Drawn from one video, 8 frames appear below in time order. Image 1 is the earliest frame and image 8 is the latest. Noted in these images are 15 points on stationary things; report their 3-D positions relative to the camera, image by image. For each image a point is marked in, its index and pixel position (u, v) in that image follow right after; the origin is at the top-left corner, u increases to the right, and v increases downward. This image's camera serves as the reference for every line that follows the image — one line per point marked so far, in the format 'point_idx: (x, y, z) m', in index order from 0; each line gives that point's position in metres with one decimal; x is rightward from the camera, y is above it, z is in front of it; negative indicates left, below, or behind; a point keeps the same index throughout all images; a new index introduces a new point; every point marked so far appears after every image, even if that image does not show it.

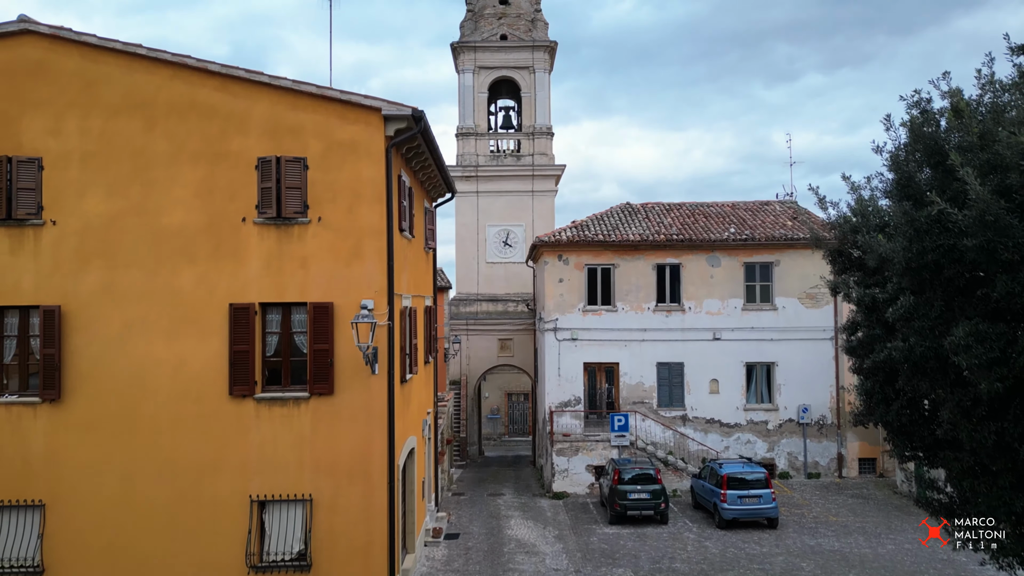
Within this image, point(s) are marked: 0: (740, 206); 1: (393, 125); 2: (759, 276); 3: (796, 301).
0: (+5.2, +1.8, +18.3) m
1: (-1.2, +1.6, +8.0) m
2: (+5.0, +0.2, +16.2) m
3: (+5.7, -0.3, +16.1) m
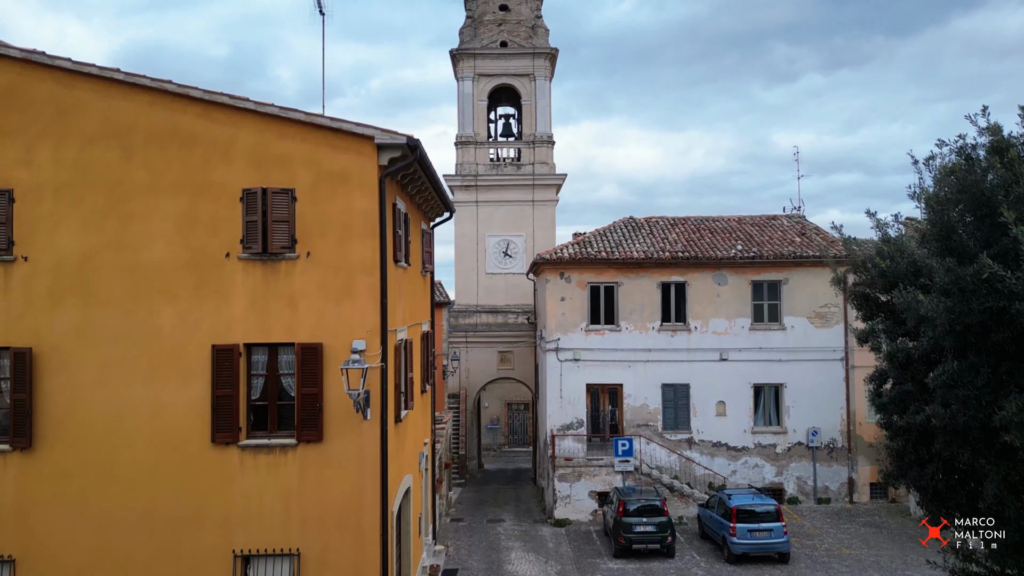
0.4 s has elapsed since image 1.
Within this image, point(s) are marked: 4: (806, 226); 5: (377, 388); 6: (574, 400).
0: (+5.2, +1.5, +17.8) m
1: (-1.2, +1.3, +7.6) m
2: (+5.0, -0.1, +15.7) m
3: (+5.7, -0.6, +15.6) m
4: (+6.3, +1.3, +17.3) m
5: (-1.3, -0.9, +7.5) m
6: (+1.2, -2.2, +15.5) m
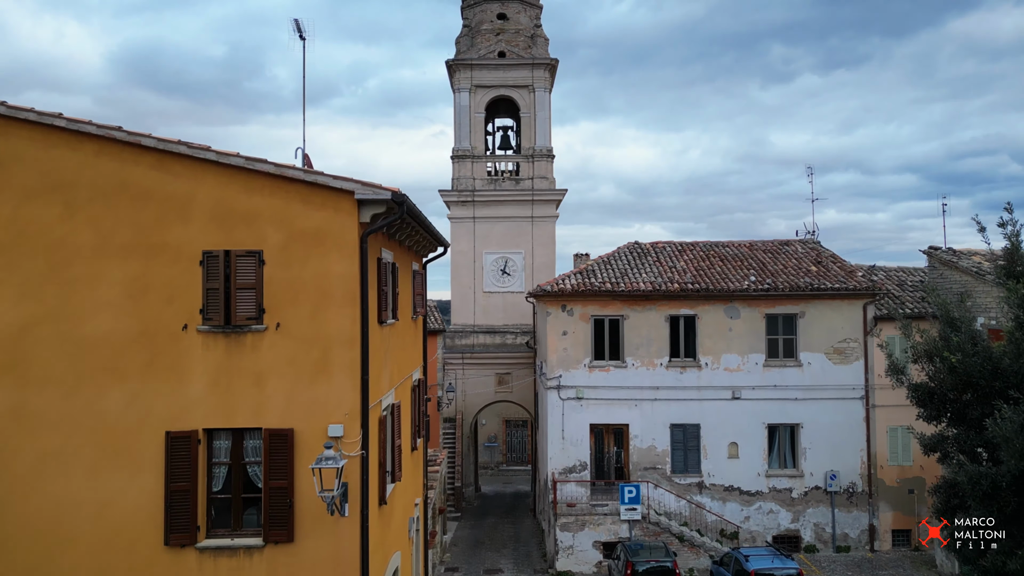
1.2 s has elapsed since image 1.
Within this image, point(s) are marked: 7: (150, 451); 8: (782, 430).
0: (+5.2, +0.9, +16.9) m
1: (-1.2, +0.6, +6.6) m
2: (+5.0, -0.7, +14.8) m
3: (+5.7, -1.2, +14.7) m
4: (+6.3, +0.7, +16.3) m
5: (-1.3, -1.5, +6.5) m
6: (+1.2, -2.8, +14.6) m
7: (-2.9, -1.3, +6.4) m
8: (+4.9, -2.6, +14.7) m
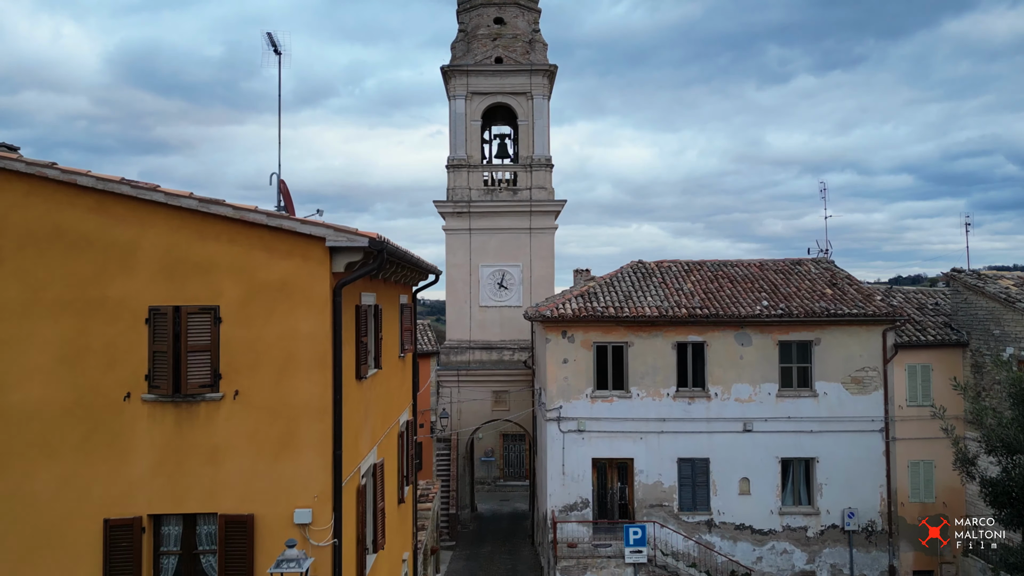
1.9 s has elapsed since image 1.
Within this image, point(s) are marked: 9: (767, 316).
0: (+5.1, +0.4, +16.0) m
1: (-1.2, +0.2, +5.7) m
2: (+4.9, -1.2, +13.9) m
3: (+5.6, -1.7, +13.8) m
4: (+6.2, +0.3, +15.5) m
5: (-1.3, -2.0, +5.6) m
6: (+1.1, -3.2, +13.7) m
7: (-2.9, -1.7, +5.5) m
8: (+4.9, -3.0, +13.8) m
9: (+4.3, -0.5, +13.6) m
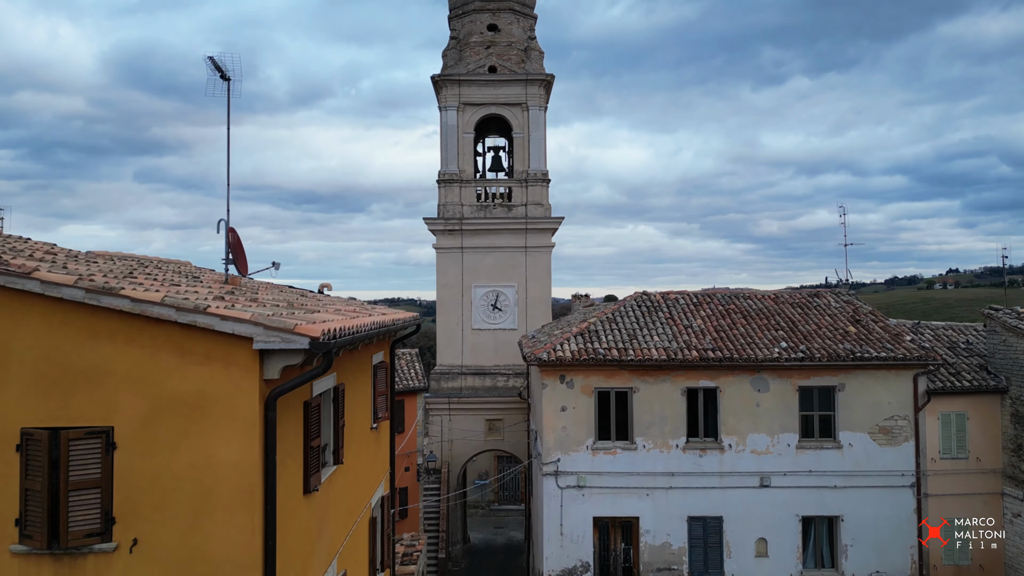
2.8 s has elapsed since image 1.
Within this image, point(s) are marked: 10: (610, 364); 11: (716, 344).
0: (+5.0, -0.2, +14.7) m
1: (-1.3, -0.4, +4.4) m
2: (+4.8, -1.8, +12.6) m
3: (+5.5, -2.3, +12.5) m
4: (+6.1, -0.3, +14.2) m
5: (-1.4, -2.6, +4.3) m
6: (+1.0, -3.8, +12.4) m
7: (-3.0, -2.3, +4.2) m
8: (+4.8, -3.7, +12.5) m
9: (+4.2, -1.1, +12.3) m
10: (+1.5, -1.2, +12.3) m
11: (+3.3, -0.9, +12.8) m
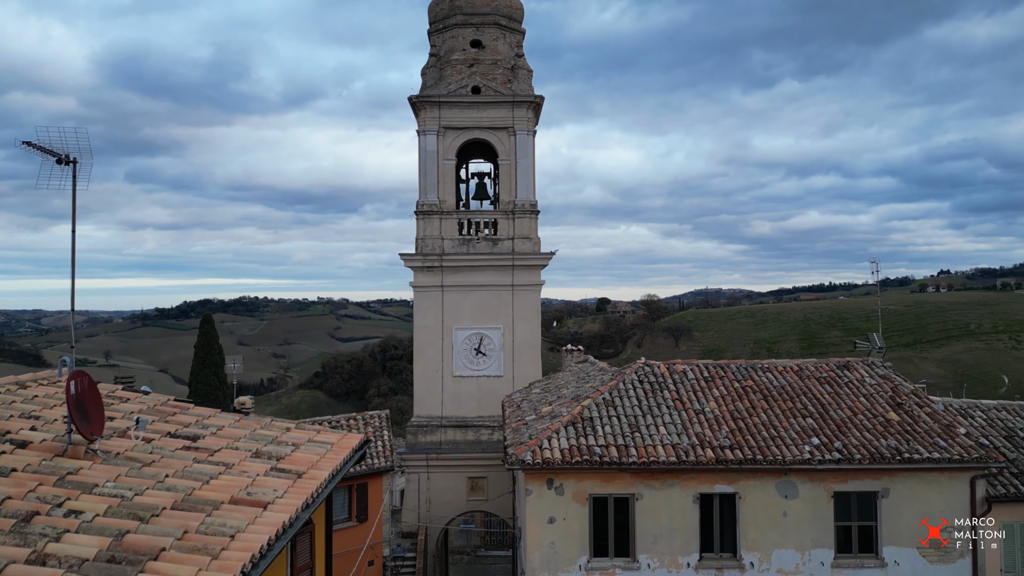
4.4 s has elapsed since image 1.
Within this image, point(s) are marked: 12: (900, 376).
0: (+4.7, -1.3, +12.6) m
1: (-1.5, -1.5, +2.2) m
2: (+4.5, -2.9, +10.5) m
3: (+5.2, -3.4, +10.4) m
4: (+5.8, -1.5, +12.1) m
5: (-1.6, -3.7, +2.1) m
6: (+0.7, -4.9, +10.2) m
7: (-3.2, -3.4, +2.0) m
8: (+4.5, -4.8, +10.4) m
9: (+3.9, -2.2, +10.2) m
10: (+1.2, -2.3, +10.2) m
11: (+3.0, -2.0, +10.7) m
12: (+6.0, -1.3, +12.3) m
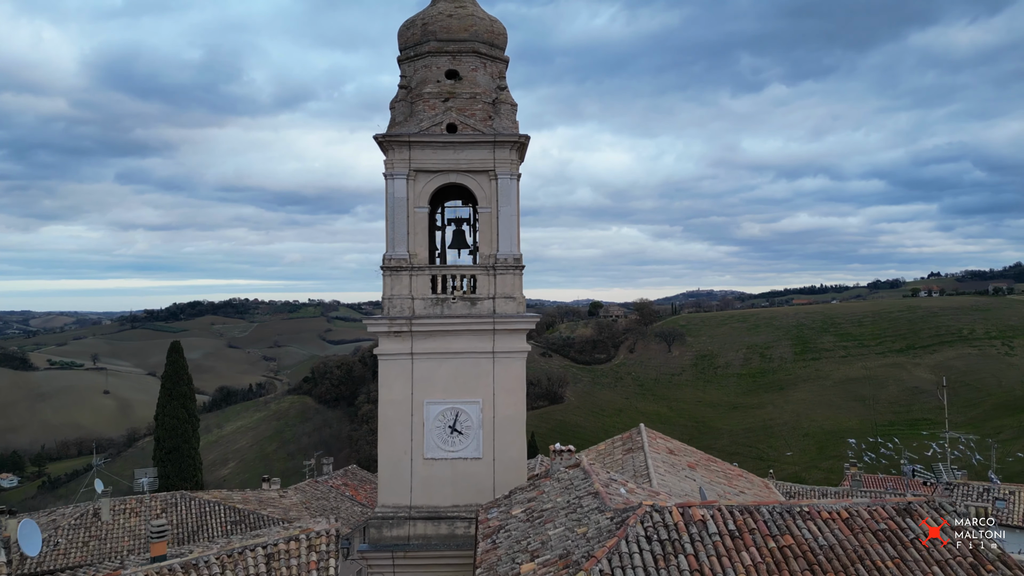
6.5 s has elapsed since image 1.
0: (+4.3, -2.9, +9.8) m
1: (-1.8, -3.0, -0.6) m
2: (+4.2, -4.5, +7.7) m
3: (+4.9, -5.0, +7.6) m
4: (+5.4, -3.0, +9.3) m
5: (-1.8, -5.2, -0.7) m
6: (+0.4, -6.5, +7.4) m
7: (-3.5, -5.0, -0.9) m
8: (+4.1, -6.3, +7.6) m
9: (+3.6, -3.8, +7.4) m
10: (+0.9, -3.8, +7.4) m
11: (+2.6, -3.6, +7.9) m
12: (+5.6, -2.9, +9.6) m
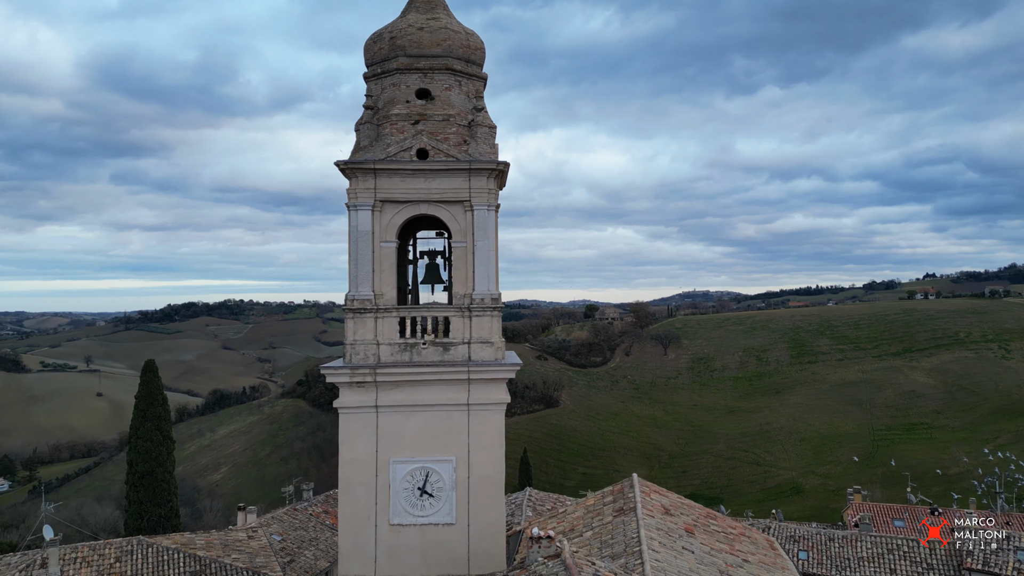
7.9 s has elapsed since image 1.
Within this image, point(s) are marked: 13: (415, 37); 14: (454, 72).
0: (+3.9, -3.8, +7.9) m
1: (-2.1, -3.9, -2.5) m
2: (+3.7, -5.4, +5.8) m
3: (+4.4, -5.9, +5.7) m
4: (+5.0, -3.9, +7.4) m
5: (-2.2, -6.1, -2.6) m
6: (-0.1, -7.4, +5.5) m
7: (-3.8, -5.9, -2.8) m
8: (+3.7, -7.2, +5.7) m
9: (+3.2, -4.7, +5.5) m
10: (+0.5, -4.7, +5.5) m
11: (+2.2, -4.5, +6.0) m
12: (+5.2, -3.8, +7.7) m
13: (-2.1, +5.4, +17.2) m
14: (-1.2, +4.7, +17.3) m
